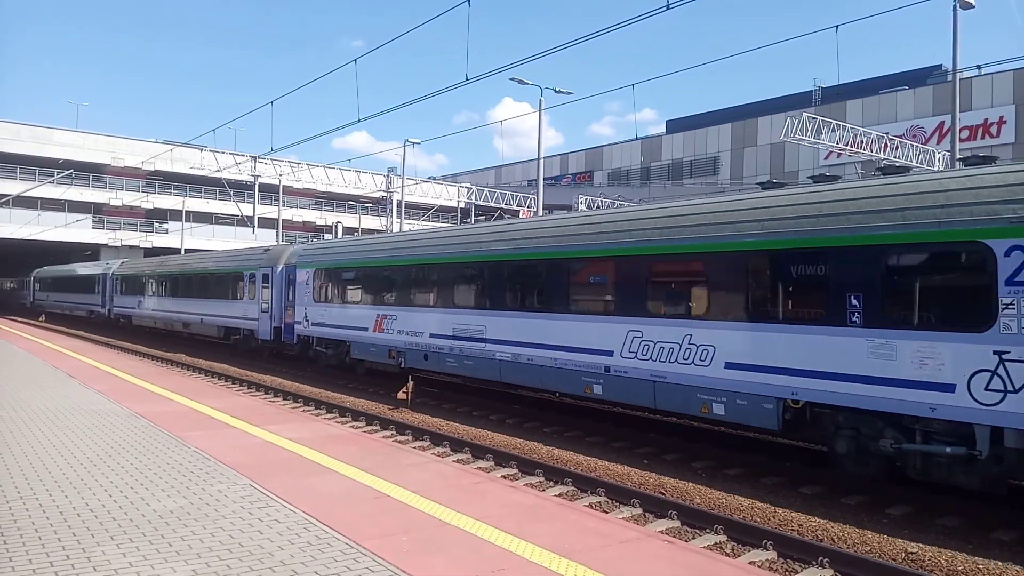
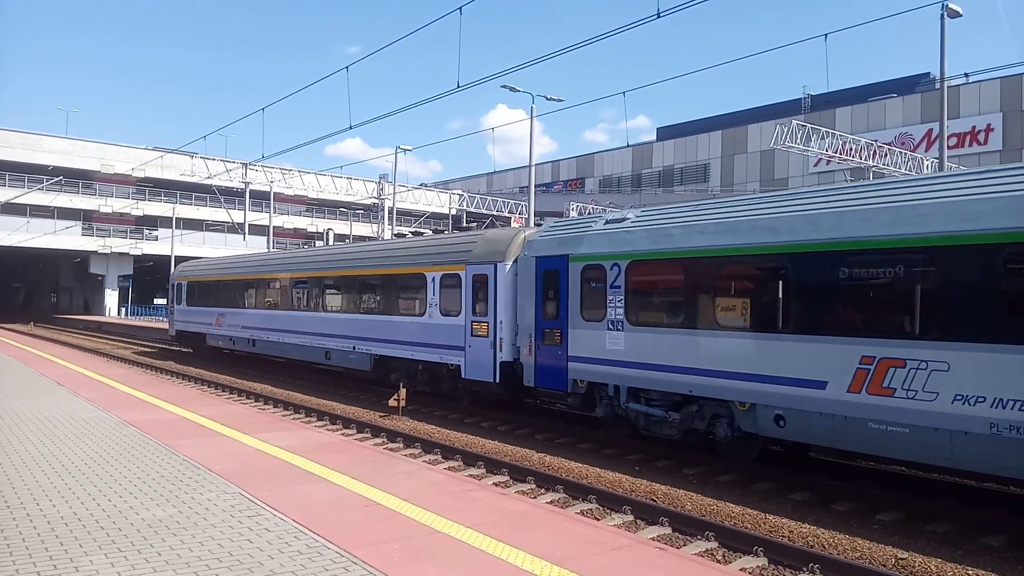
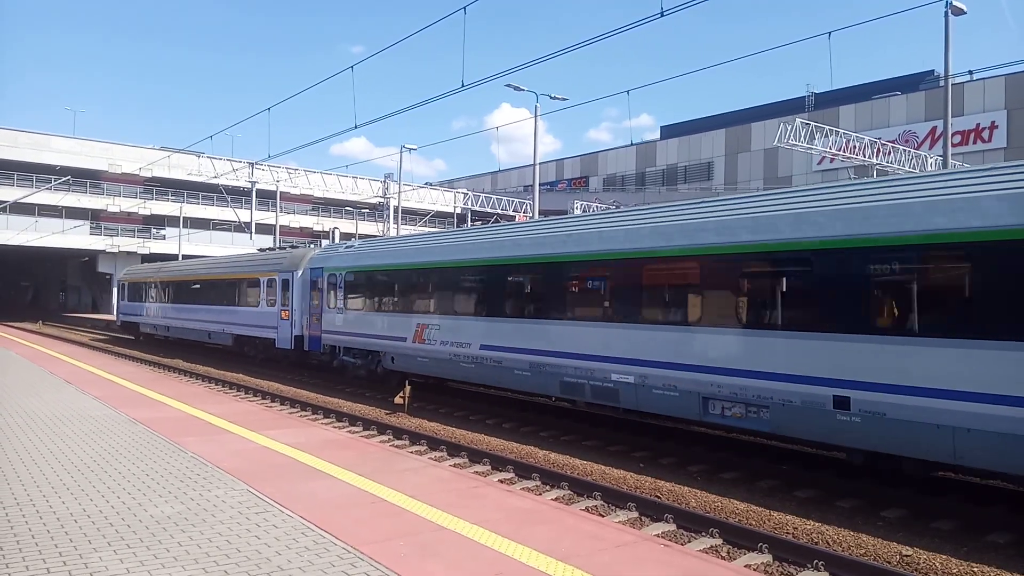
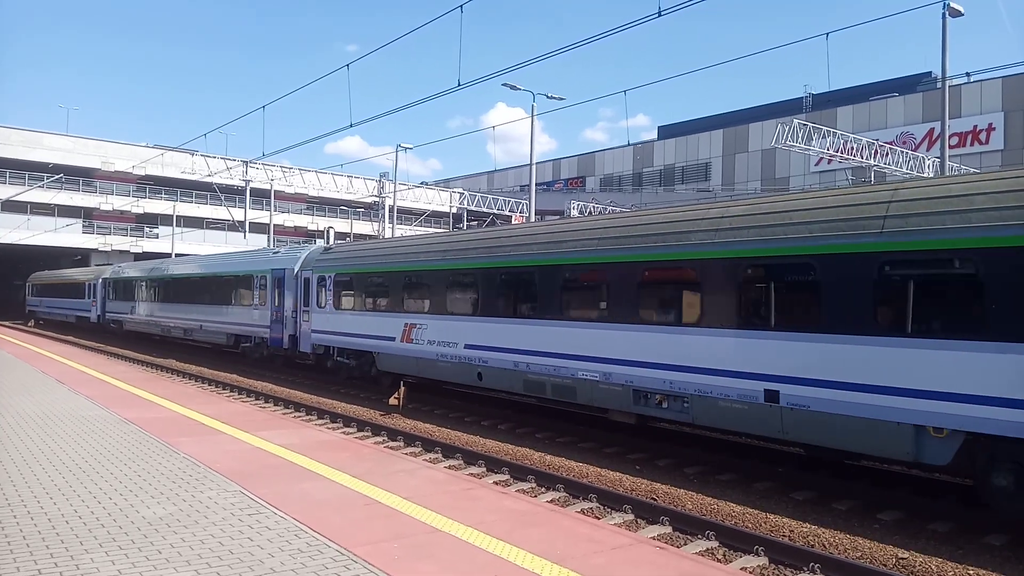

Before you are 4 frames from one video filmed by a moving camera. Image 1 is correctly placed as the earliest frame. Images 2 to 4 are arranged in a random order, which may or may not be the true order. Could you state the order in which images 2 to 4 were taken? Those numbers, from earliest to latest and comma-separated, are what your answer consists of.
4, 3, 2
